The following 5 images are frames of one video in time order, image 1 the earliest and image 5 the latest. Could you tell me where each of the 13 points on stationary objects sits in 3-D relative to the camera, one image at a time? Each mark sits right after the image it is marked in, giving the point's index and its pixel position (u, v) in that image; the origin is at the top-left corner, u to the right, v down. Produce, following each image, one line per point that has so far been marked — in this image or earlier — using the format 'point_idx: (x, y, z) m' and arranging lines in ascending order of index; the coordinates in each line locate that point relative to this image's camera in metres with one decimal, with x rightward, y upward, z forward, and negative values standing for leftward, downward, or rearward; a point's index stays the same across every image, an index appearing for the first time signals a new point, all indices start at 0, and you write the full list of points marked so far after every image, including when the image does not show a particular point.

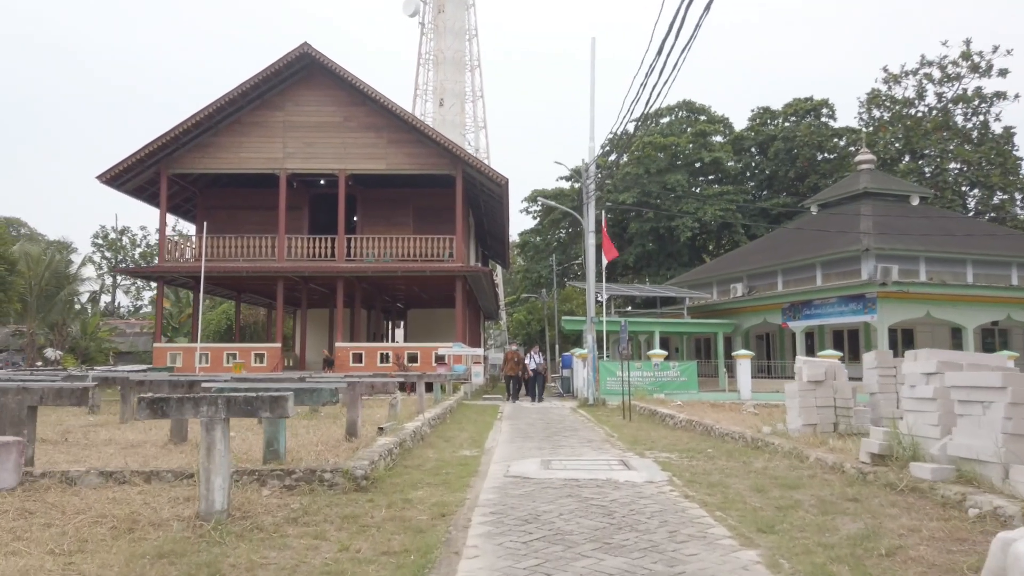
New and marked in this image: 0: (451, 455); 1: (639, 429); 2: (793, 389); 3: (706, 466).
0: (-0.6, -1.8, +7.8) m
1: (+1.9, -2.1, +11.0) m
2: (+3.1, -1.1, +8.1) m
3: (+1.8, -1.6, +6.7) m
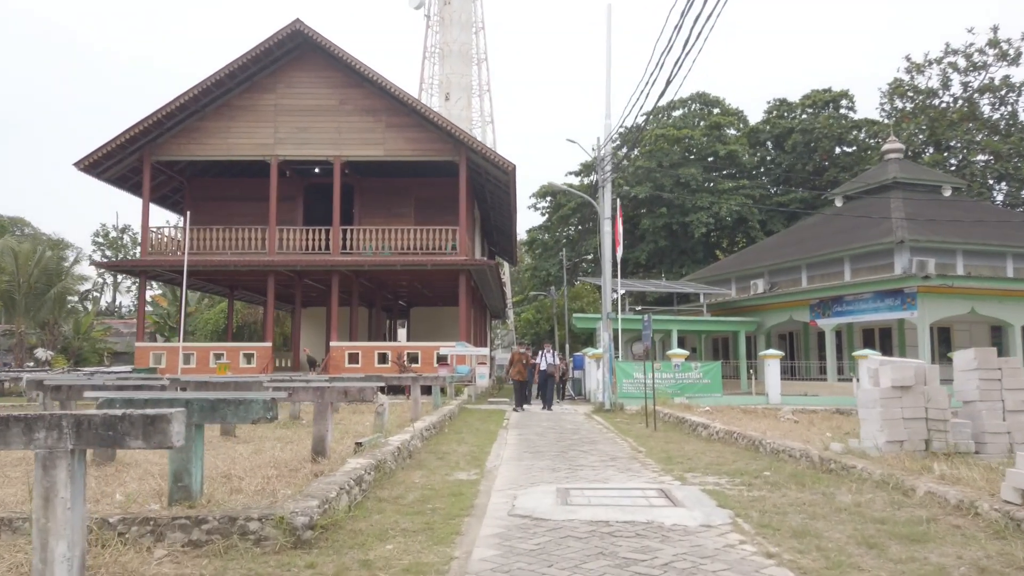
0: (-0.6, -1.6, +6.2) m
1: (+2.0, -1.9, +9.4) m
2: (+3.1, -0.9, +6.5) m
3: (+1.8, -1.5, +5.1) m
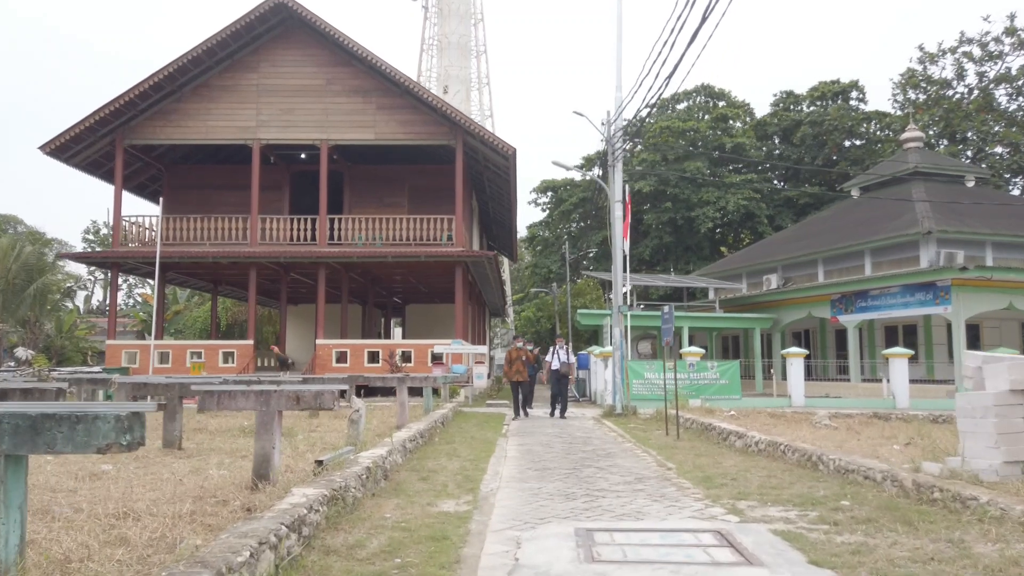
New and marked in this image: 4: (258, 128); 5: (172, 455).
0: (-0.6, -1.4, +4.7) m
1: (+2.0, -1.8, +7.9) m
2: (+3.1, -0.8, +5.0) m
3: (+1.8, -1.3, +3.6) m
4: (-6.7, +4.2, +19.7) m
5: (-3.1, -1.5, +6.9) m
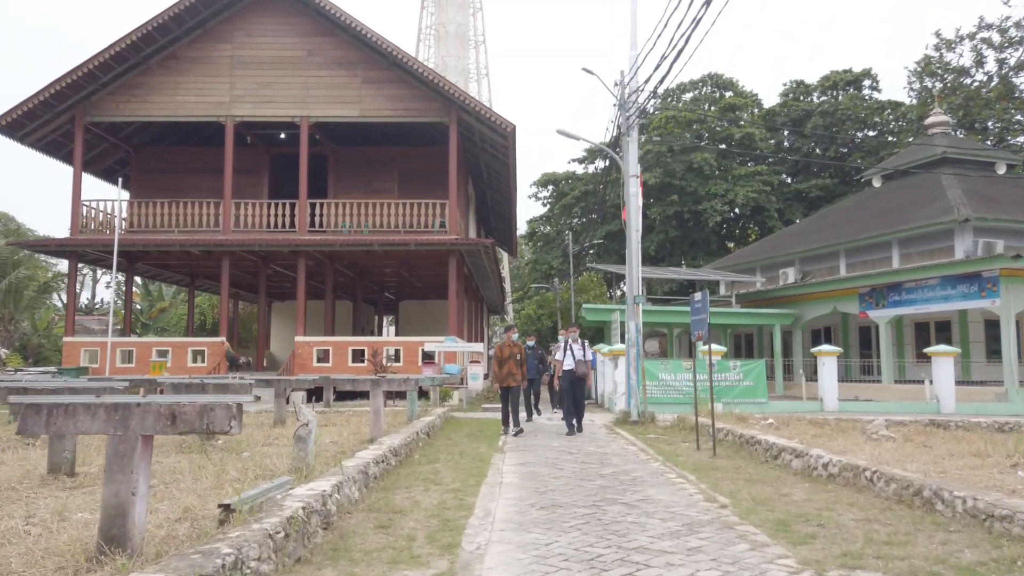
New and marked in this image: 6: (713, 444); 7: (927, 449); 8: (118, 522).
0: (-0.6, -1.2, +2.9) m
1: (+2.0, -1.6, +6.1) m
2: (+3.1, -0.6, +3.2) m
3: (+1.8, -1.1, +1.8) m
4: (-6.7, +4.4, +17.9) m
5: (-3.2, -1.4, +5.1) m
6: (+2.4, -1.9, +8.9) m
7: (+4.4, -1.7, +7.8) m
8: (-1.6, -1.0, +3.1) m
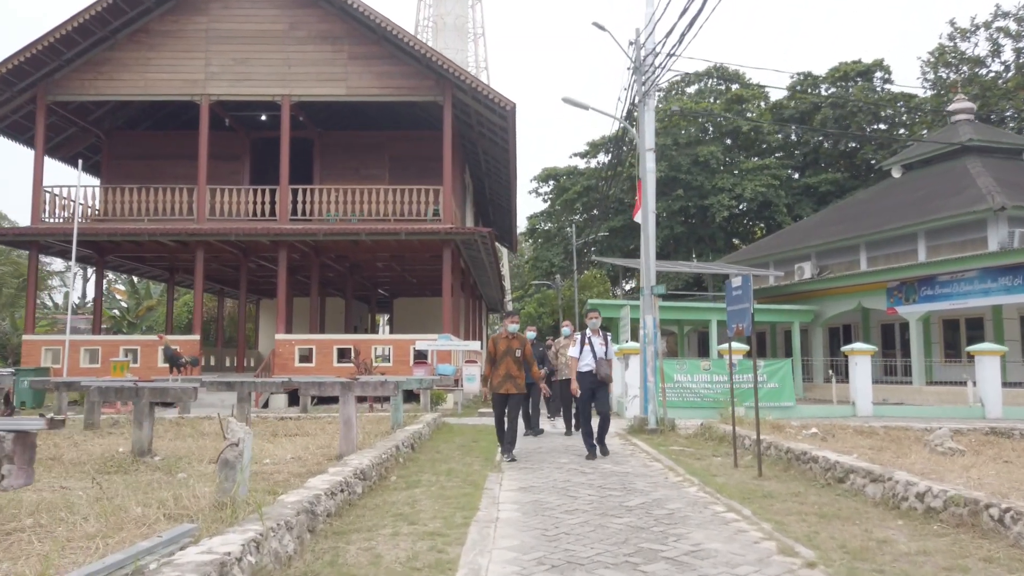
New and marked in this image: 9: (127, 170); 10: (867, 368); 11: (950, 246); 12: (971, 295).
0: (-0.6, -1.1, +1.5) m
1: (+2.0, -1.4, +4.7) m
2: (+3.1, -0.4, +1.8) m
3: (+1.8, -0.9, +0.4) m
4: (-6.7, +4.6, +16.4) m
5: (-3.2, -1.2, +3.6) m
6: (+2.4, -1.7, +7.5) m
7: (+4.4, -1.5, +6.3) m
8: (-1.7, -0.8, +1.7) m
9: (-9.7, +3.0, +18.7) m
10: (+6.4, -1.4, +13.4) m
11: (+11.3, +1.1, +19.1) m
12: (+10.6, -0.2, +17.4) m
